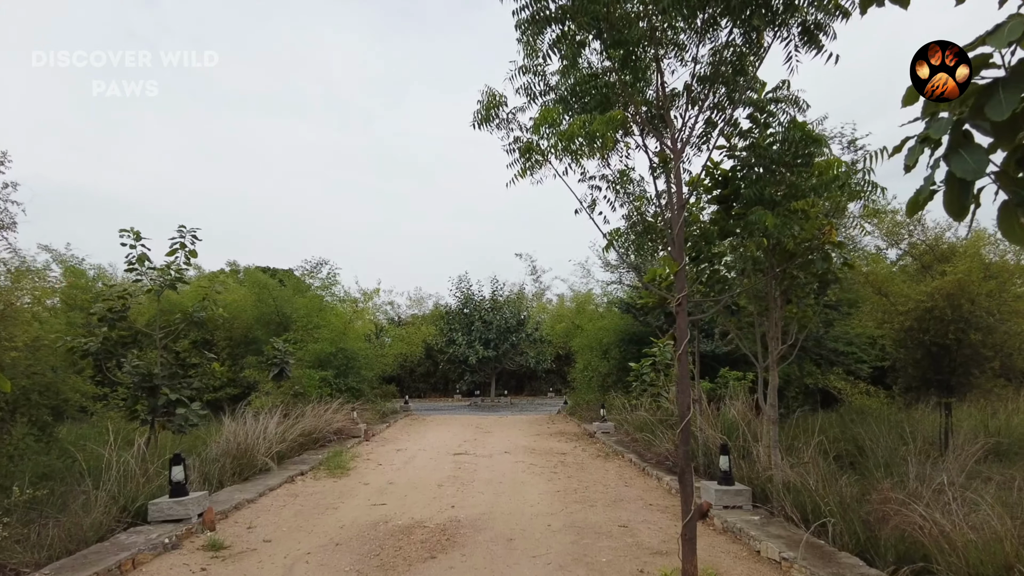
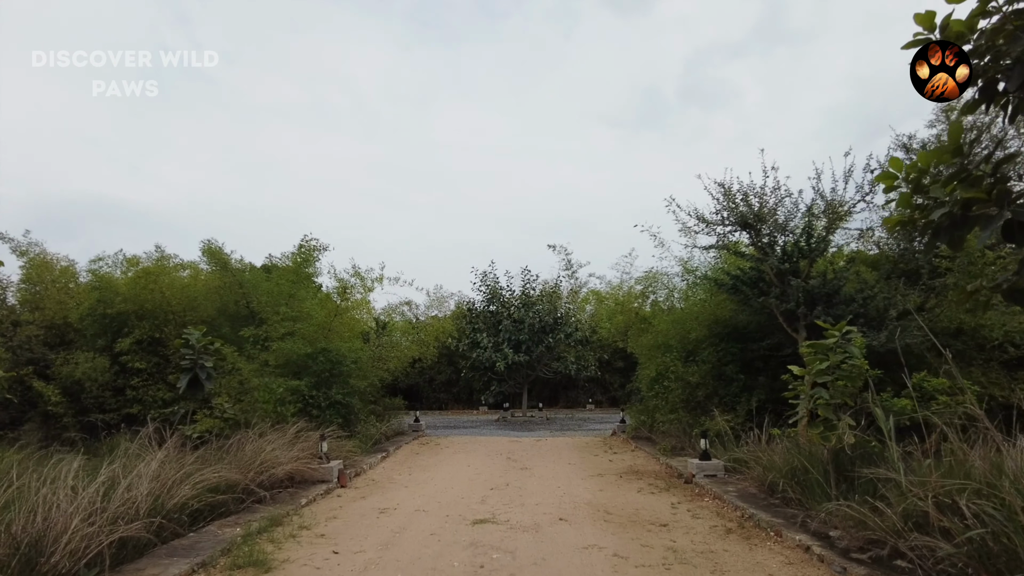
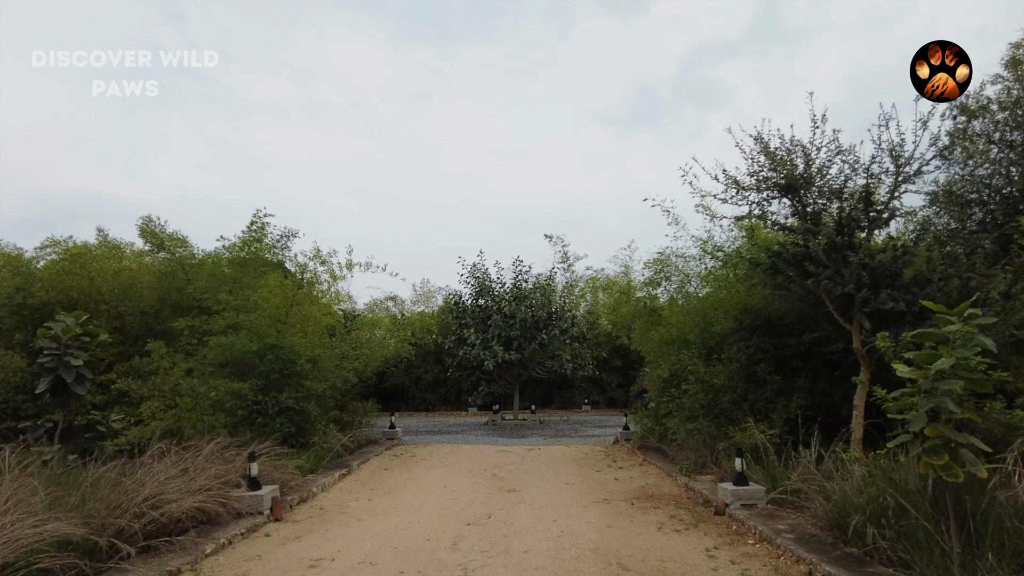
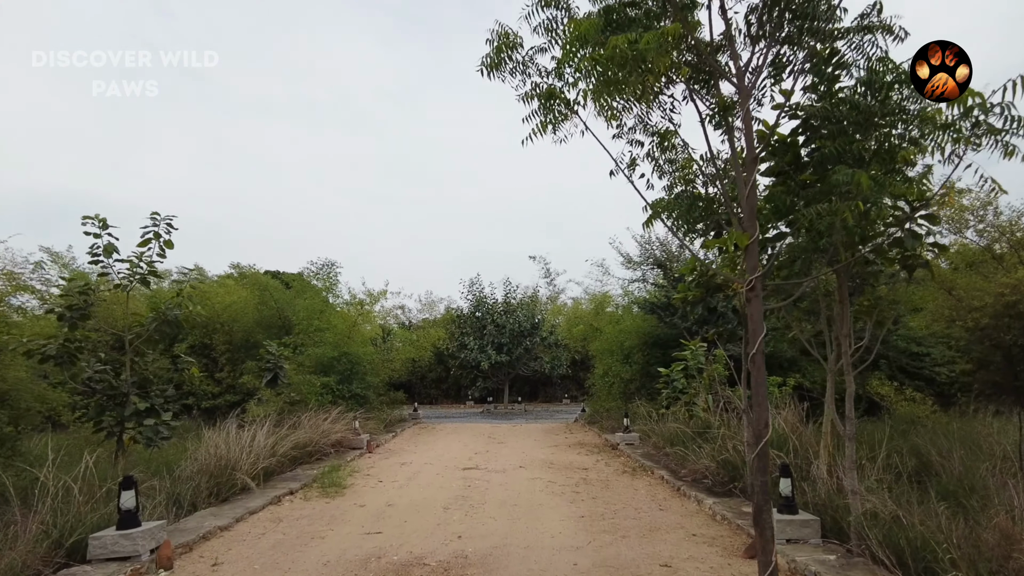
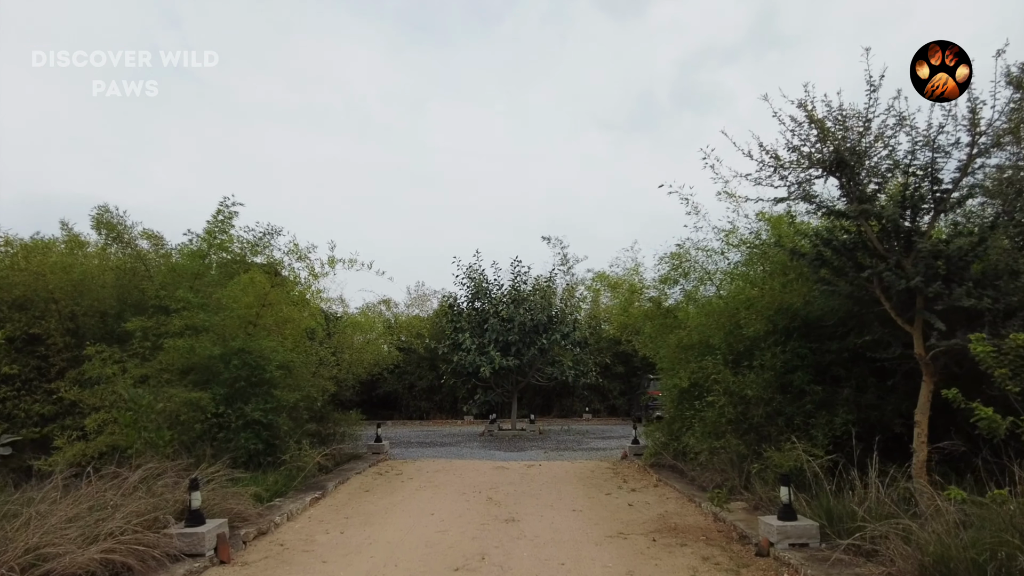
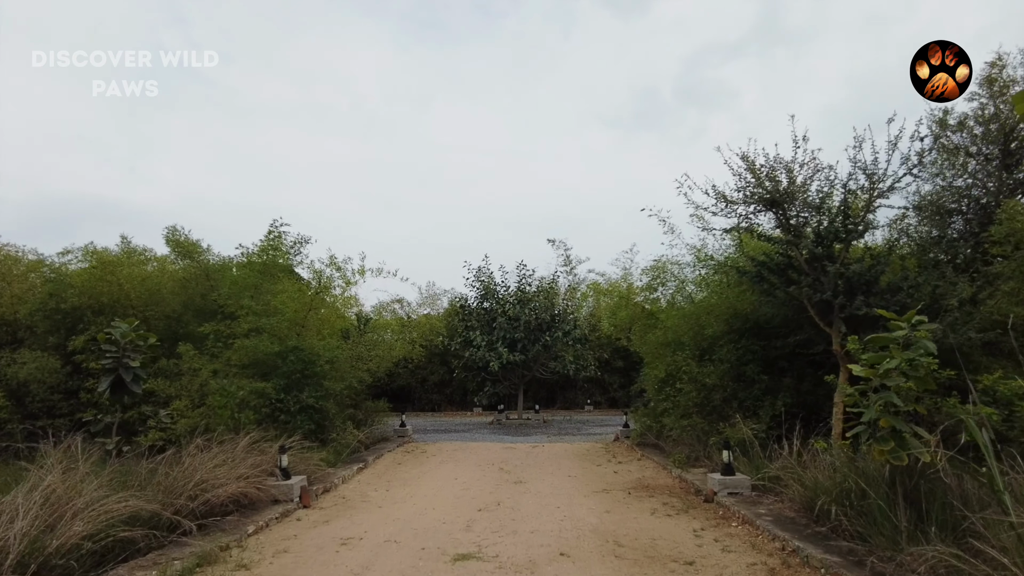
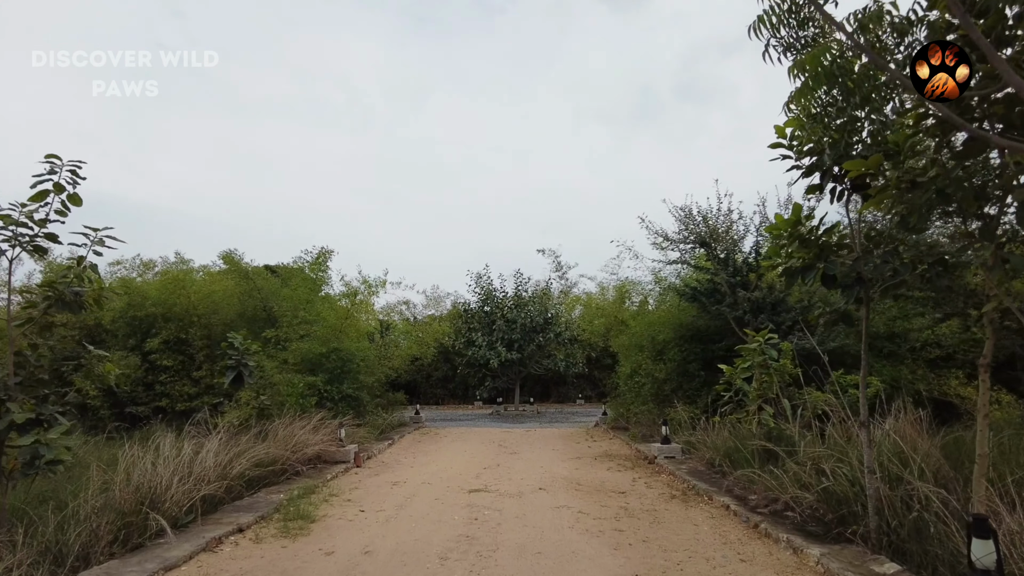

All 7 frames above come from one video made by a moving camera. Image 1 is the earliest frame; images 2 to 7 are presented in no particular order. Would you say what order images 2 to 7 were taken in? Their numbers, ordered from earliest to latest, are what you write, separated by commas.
4, 7, 2, 6, 3, 5
